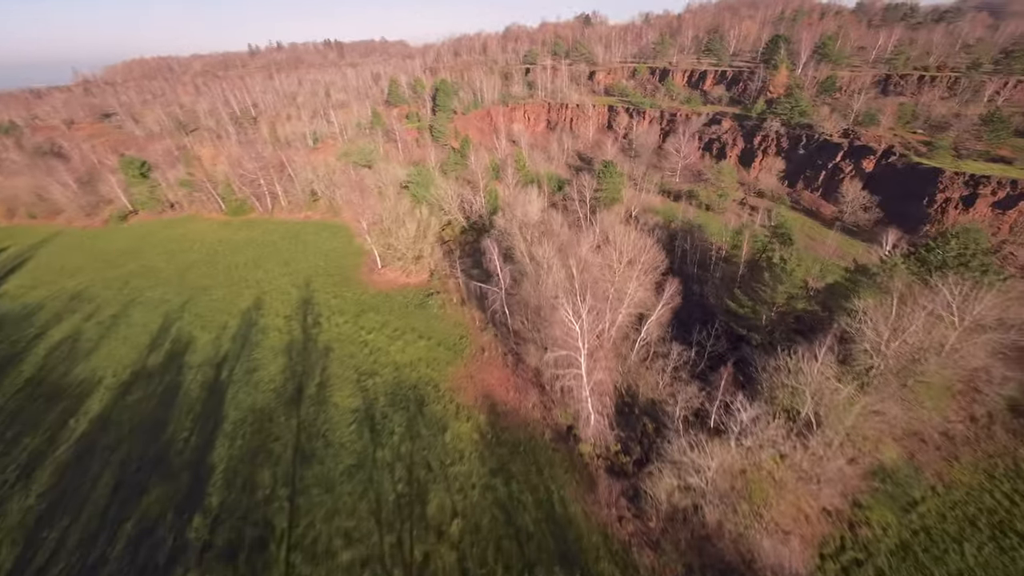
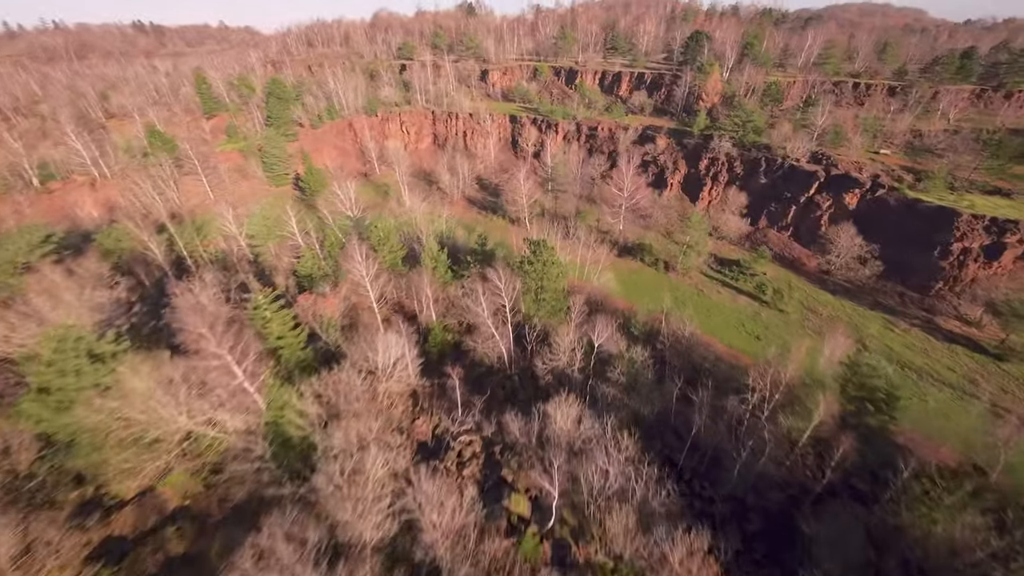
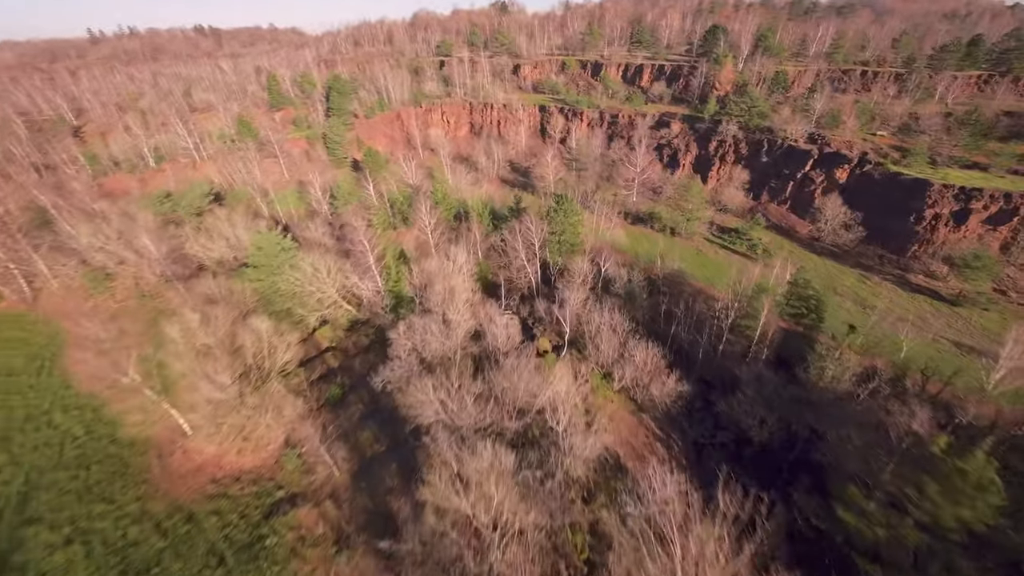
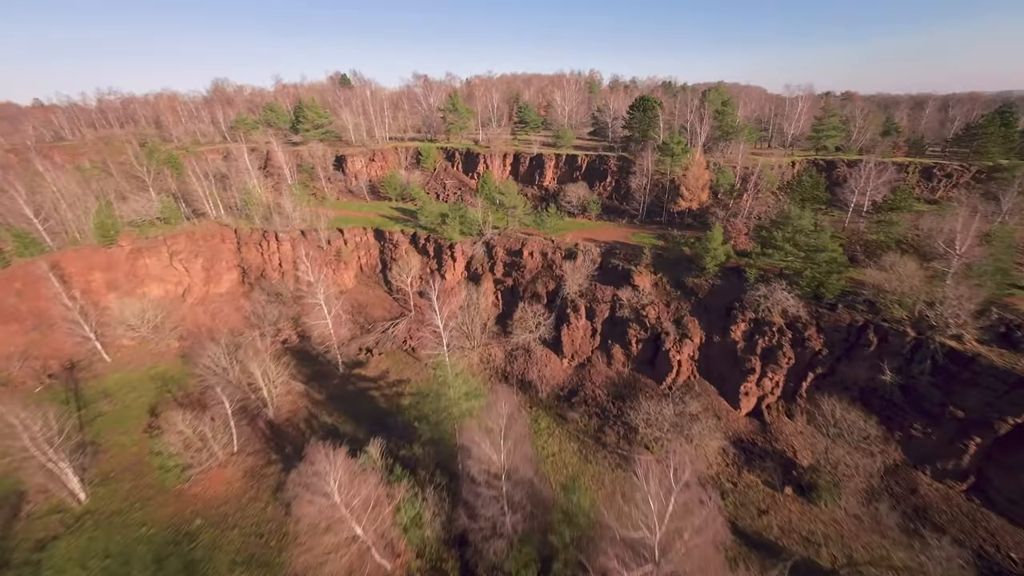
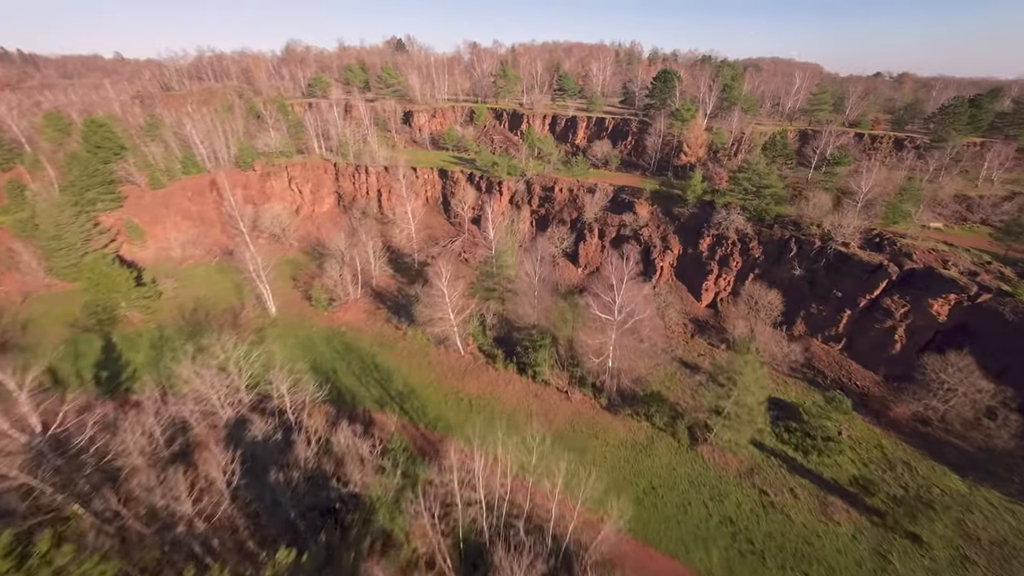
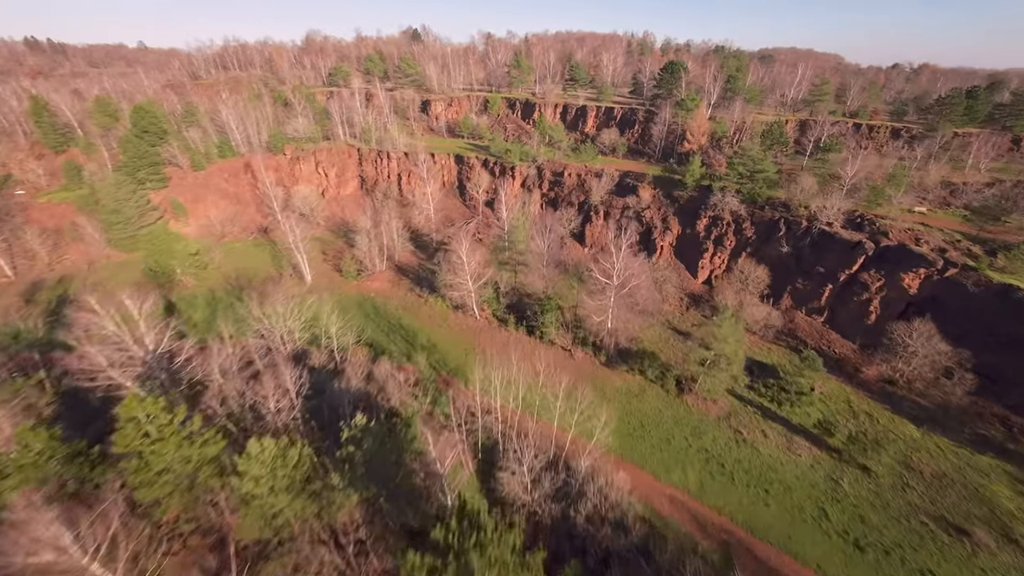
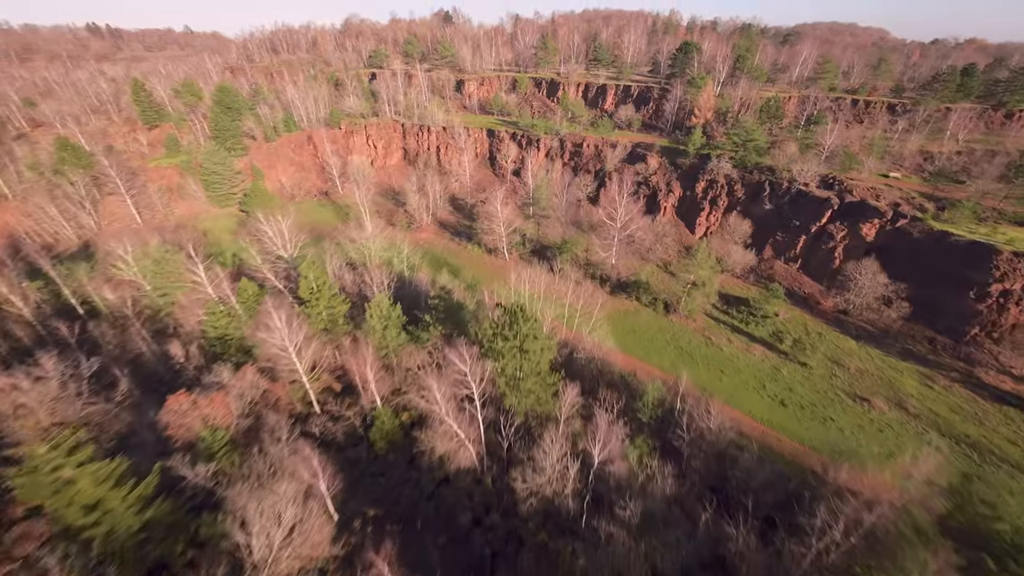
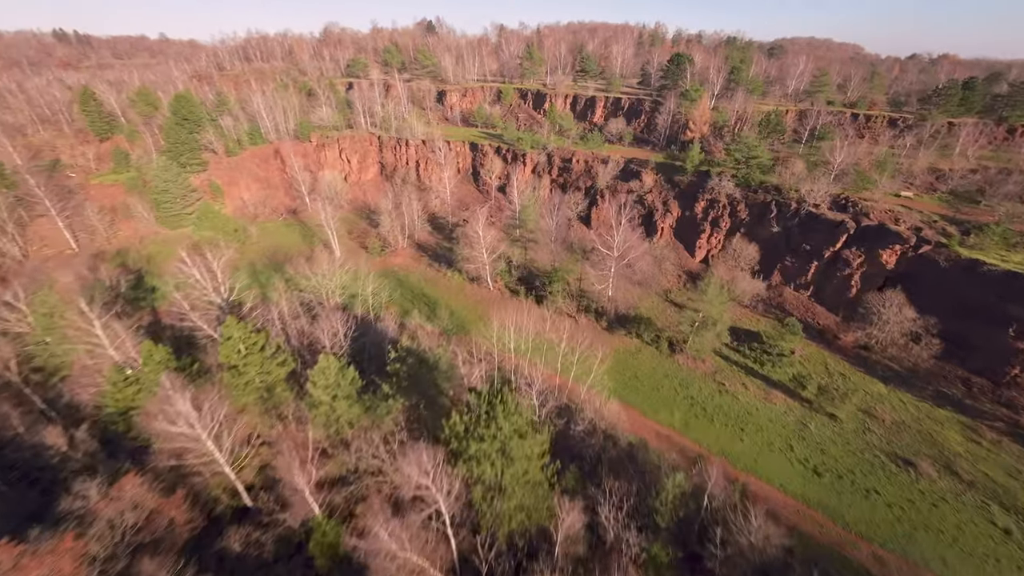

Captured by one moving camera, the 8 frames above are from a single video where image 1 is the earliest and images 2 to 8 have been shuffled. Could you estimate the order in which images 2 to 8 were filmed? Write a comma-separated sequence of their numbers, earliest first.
3, 2, 7, 8, 6, 5, 4
